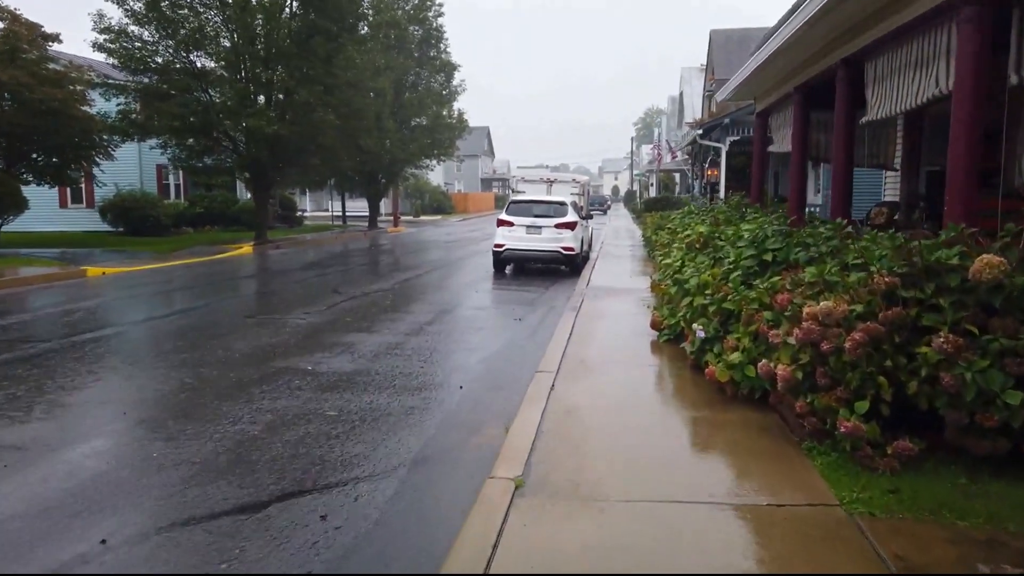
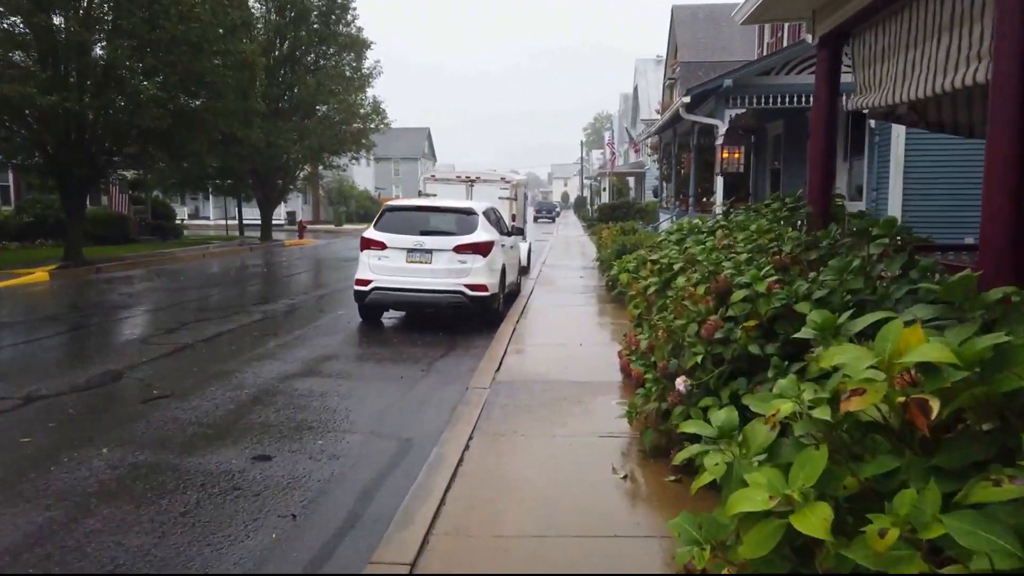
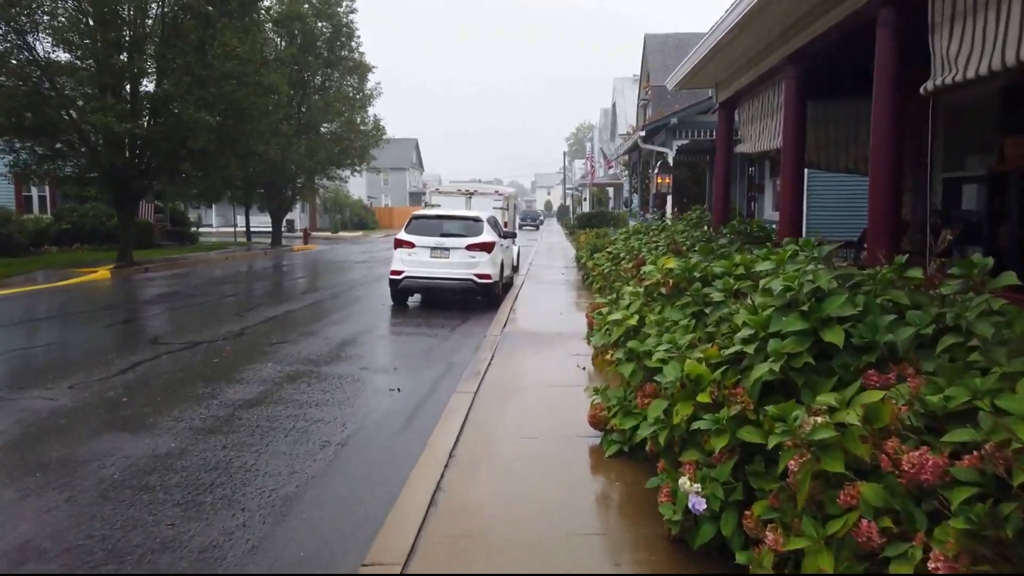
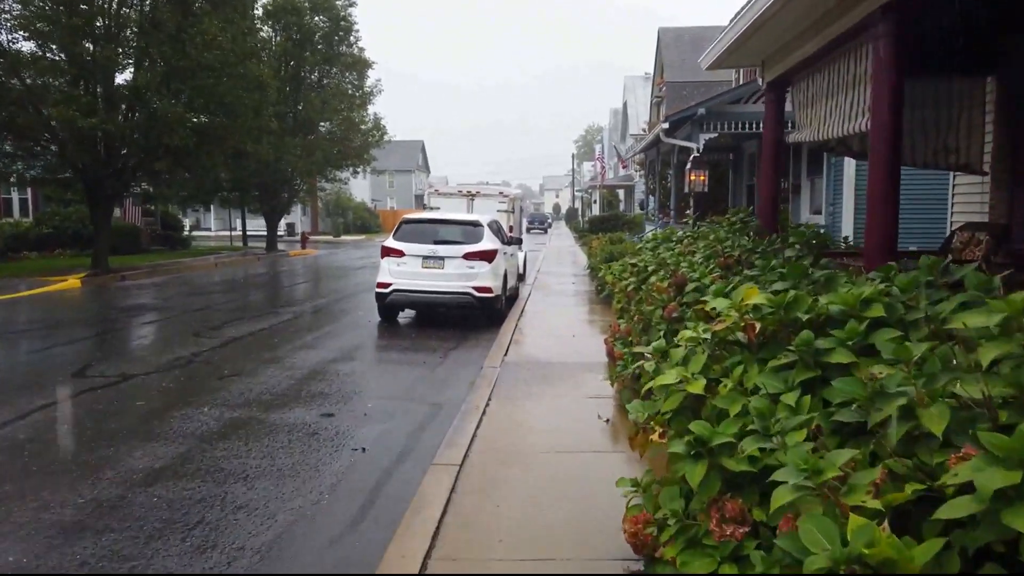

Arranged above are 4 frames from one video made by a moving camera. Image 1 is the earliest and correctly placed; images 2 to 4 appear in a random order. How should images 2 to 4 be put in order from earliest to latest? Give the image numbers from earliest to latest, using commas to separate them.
3, 4, 2
